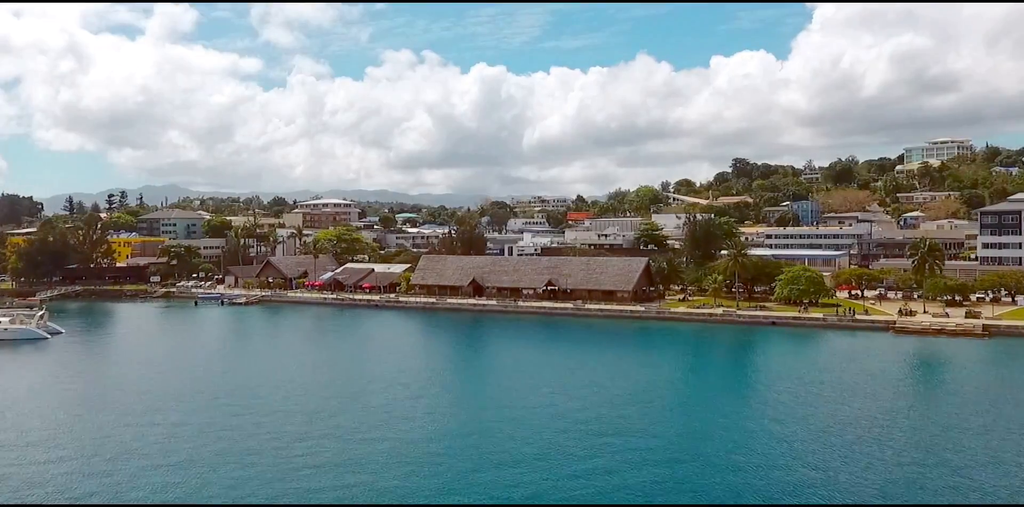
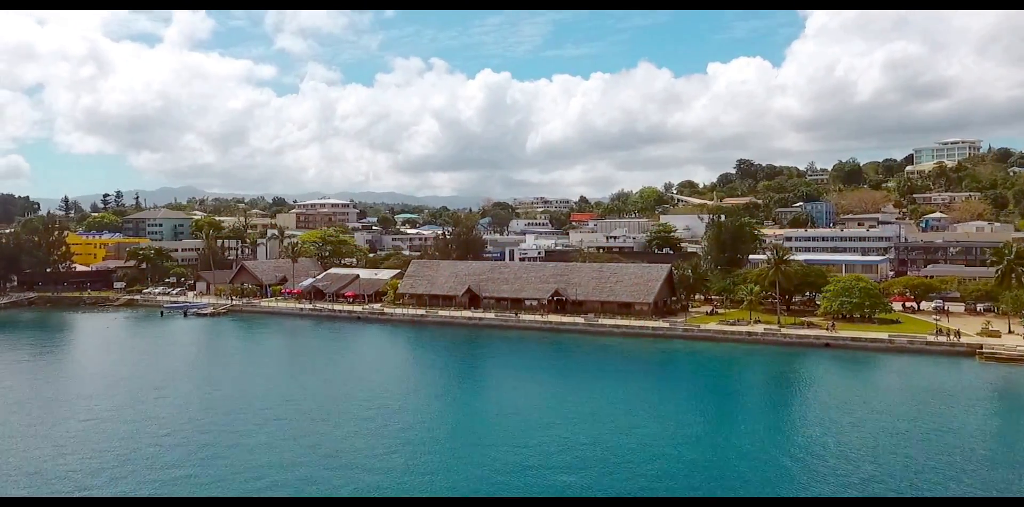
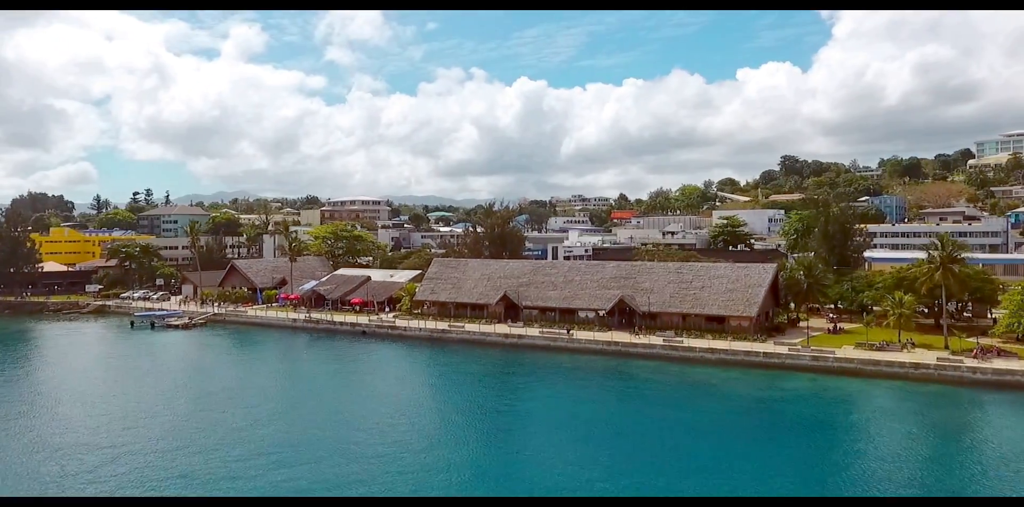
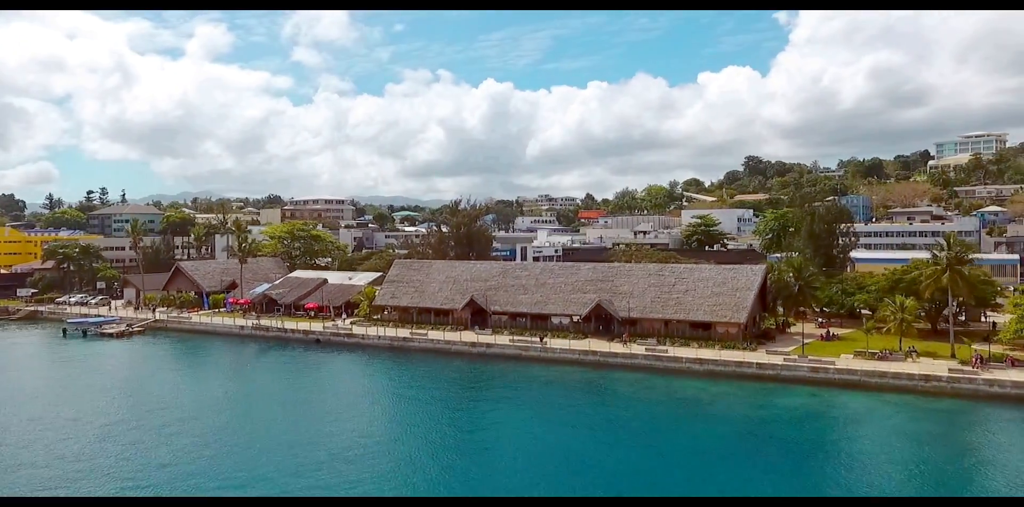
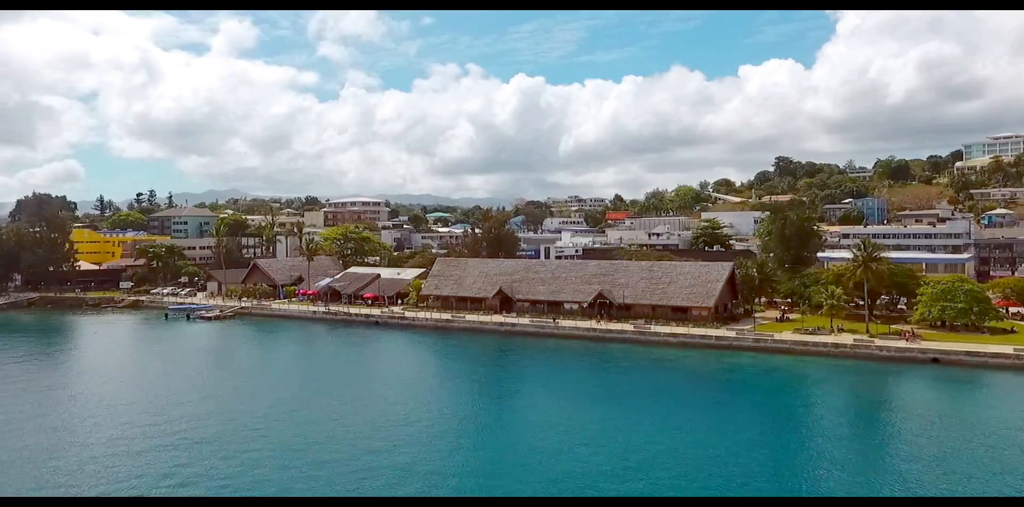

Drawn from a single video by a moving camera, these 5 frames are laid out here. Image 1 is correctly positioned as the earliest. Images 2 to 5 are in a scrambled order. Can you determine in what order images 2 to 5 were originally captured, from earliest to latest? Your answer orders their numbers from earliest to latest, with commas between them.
2, 5, 3, 4
